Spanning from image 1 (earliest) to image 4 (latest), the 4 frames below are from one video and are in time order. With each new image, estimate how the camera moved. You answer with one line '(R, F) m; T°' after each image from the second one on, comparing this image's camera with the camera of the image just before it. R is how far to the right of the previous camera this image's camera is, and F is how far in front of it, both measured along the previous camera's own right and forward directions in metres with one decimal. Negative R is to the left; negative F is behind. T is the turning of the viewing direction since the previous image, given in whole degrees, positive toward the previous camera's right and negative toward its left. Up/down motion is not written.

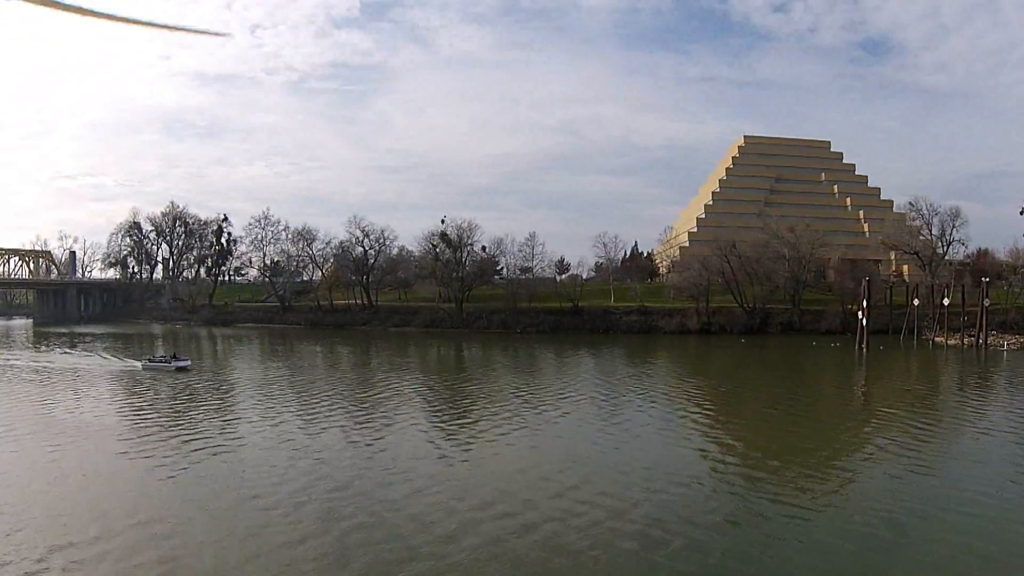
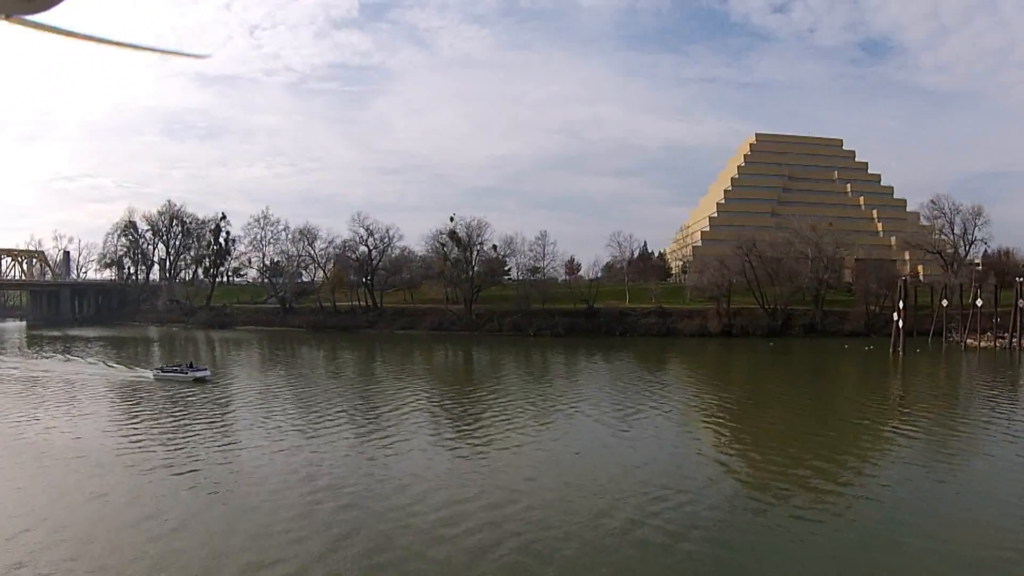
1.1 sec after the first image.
(-0.8, +1.3) m; 0°
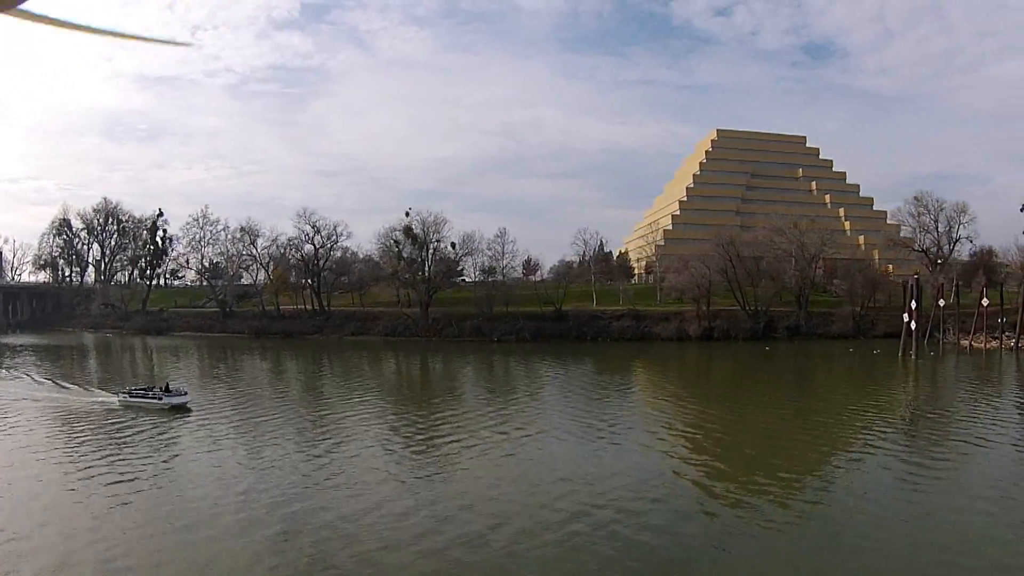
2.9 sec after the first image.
(-0.4, +3.2) m; +4°
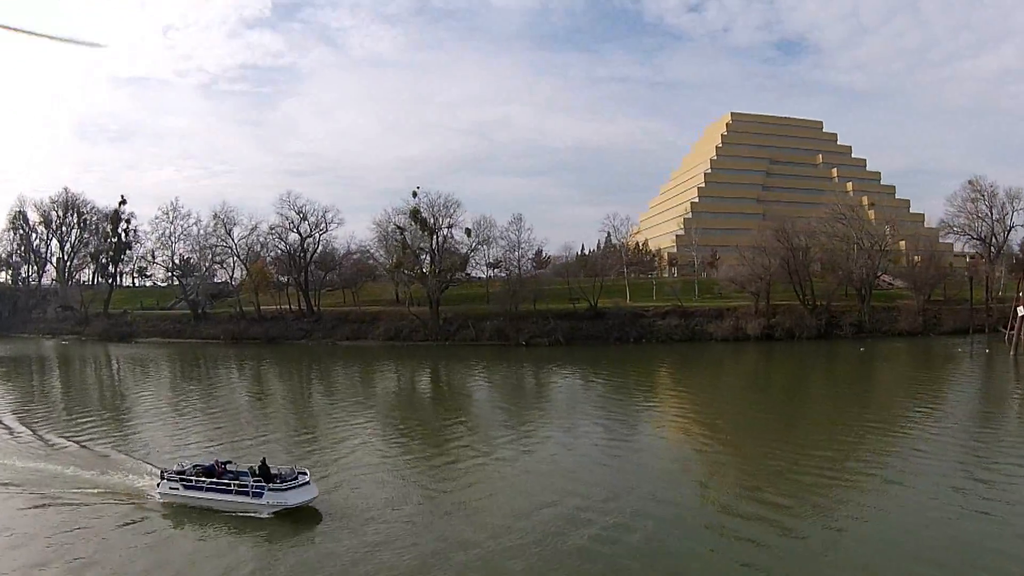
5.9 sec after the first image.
(-2.2, +4.5) m; +2°
